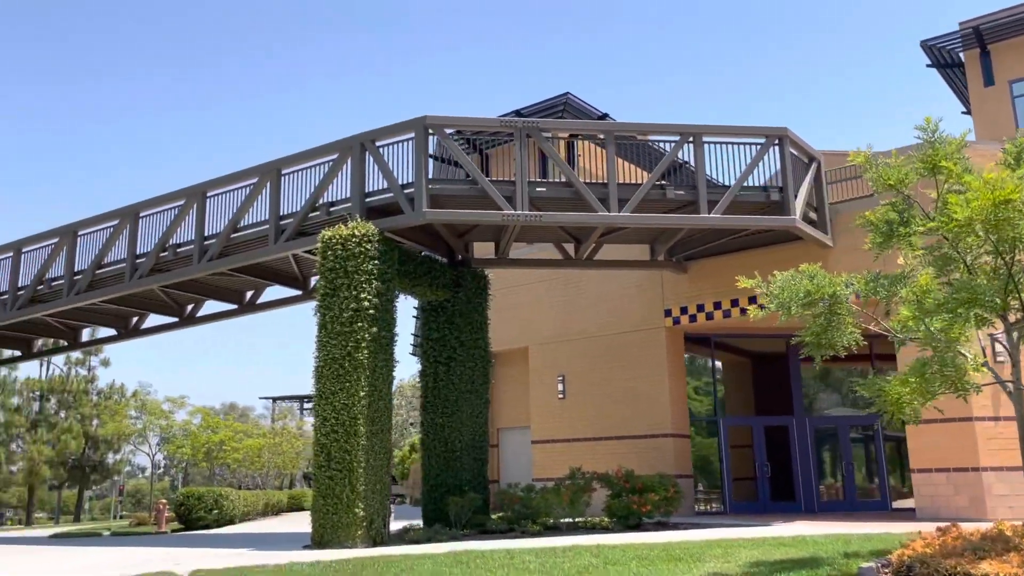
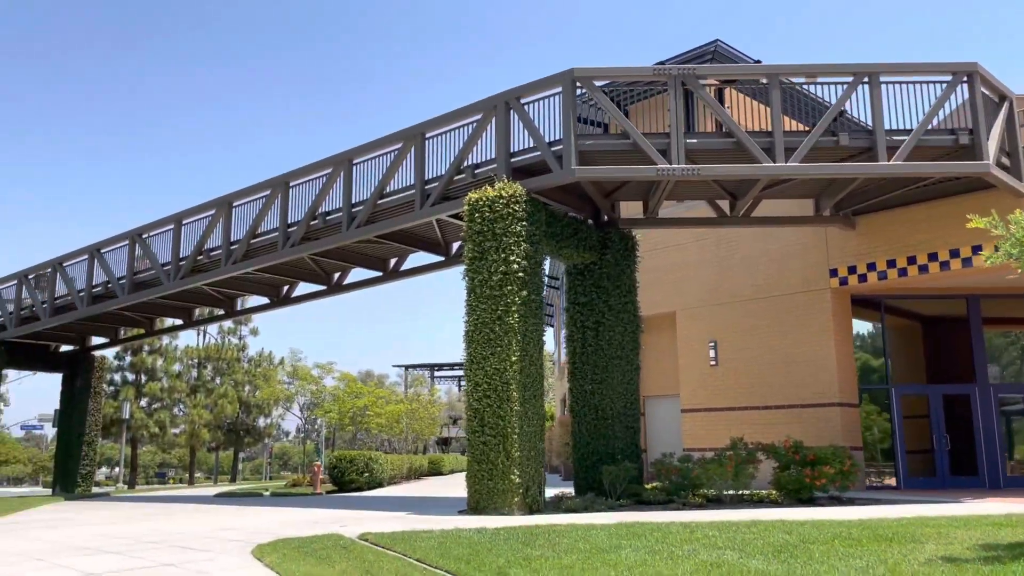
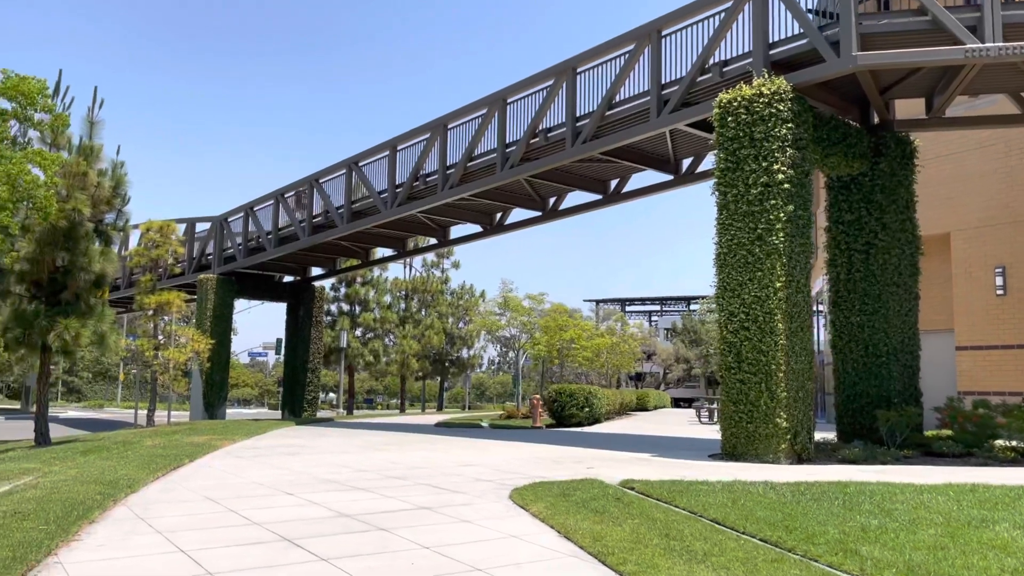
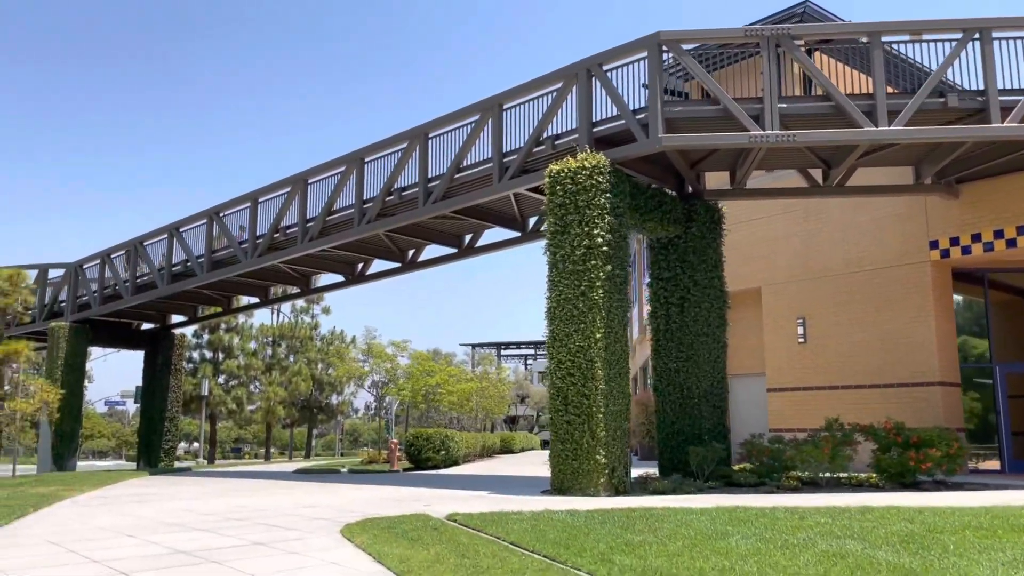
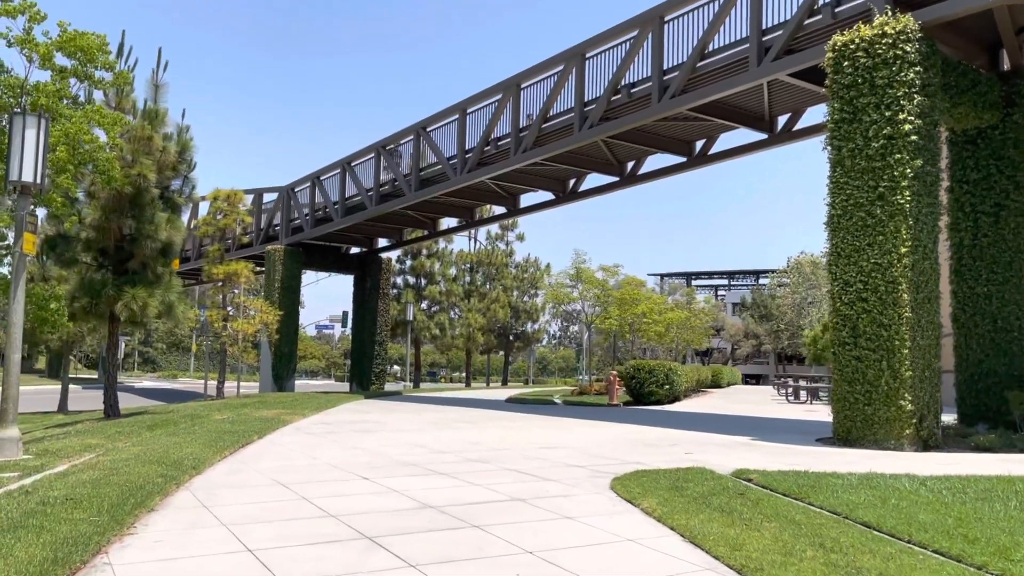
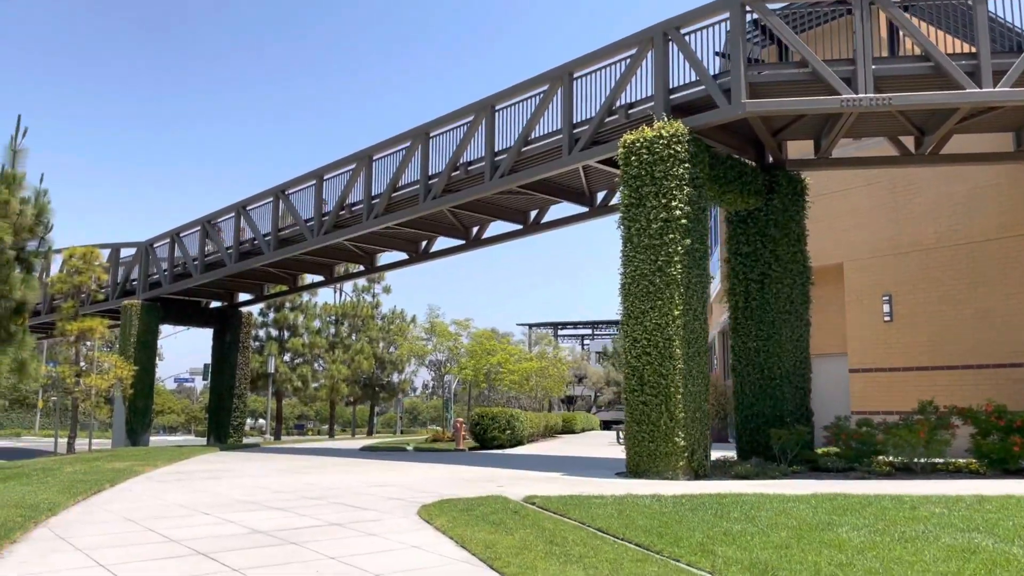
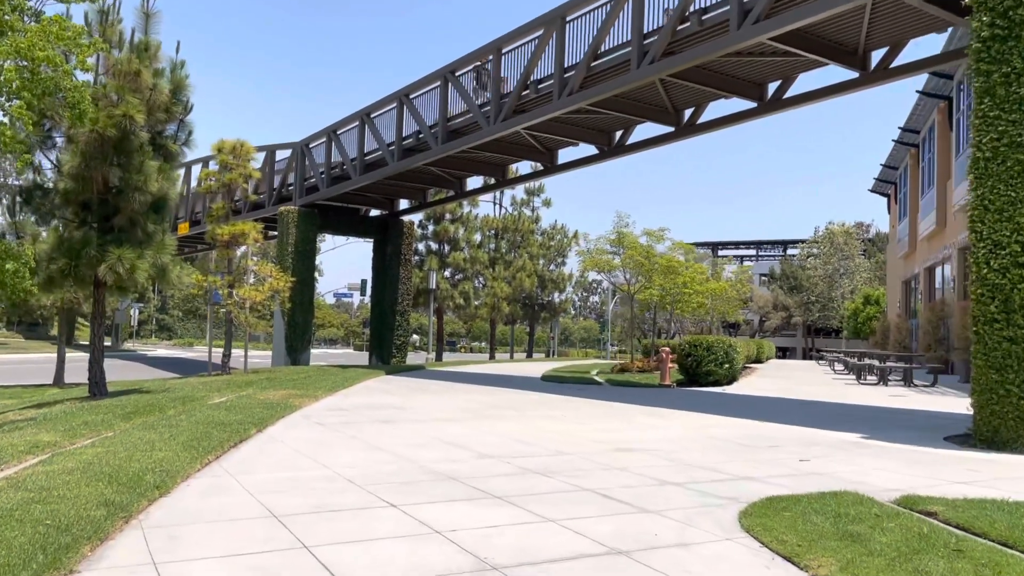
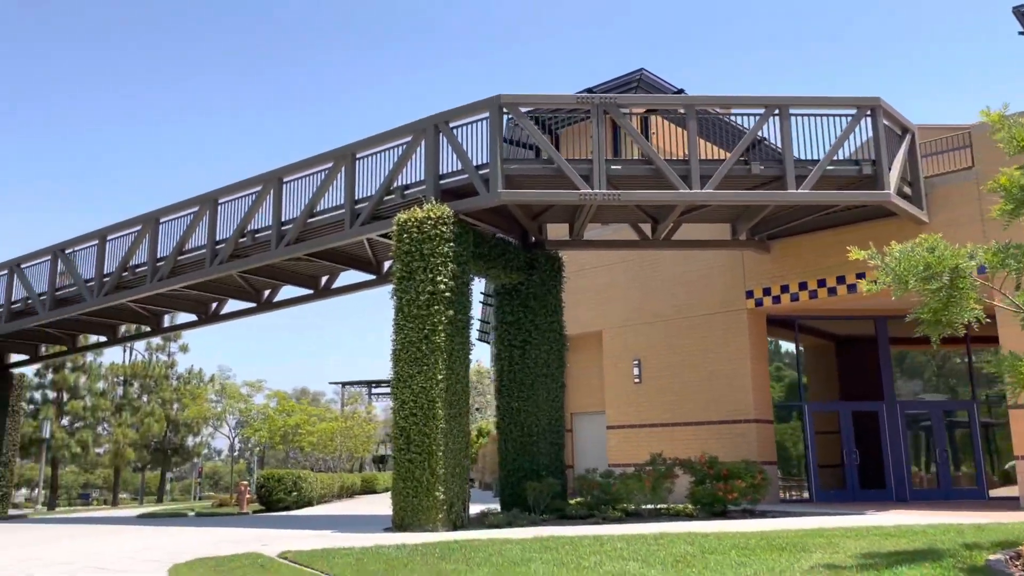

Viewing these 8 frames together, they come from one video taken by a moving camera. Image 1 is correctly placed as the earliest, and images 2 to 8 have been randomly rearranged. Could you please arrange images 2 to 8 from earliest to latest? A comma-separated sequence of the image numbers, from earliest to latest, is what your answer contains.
8, 2, 4, 6, 3, 5, 7
